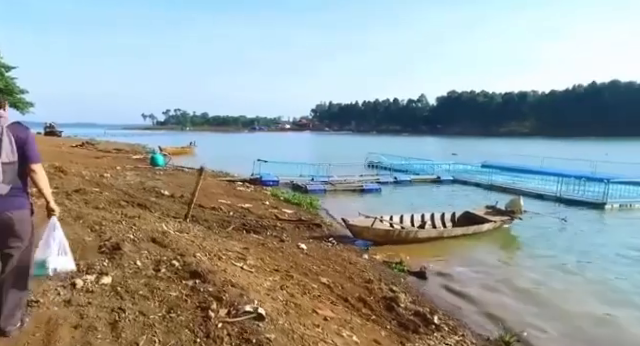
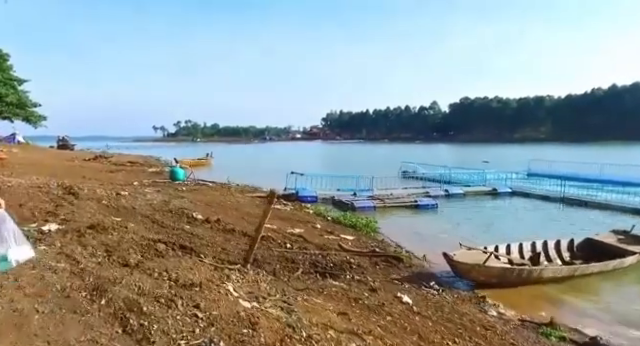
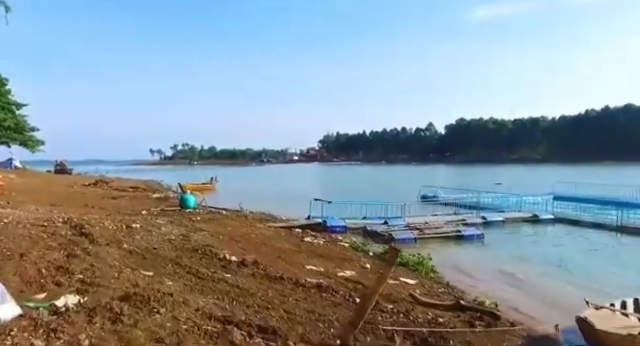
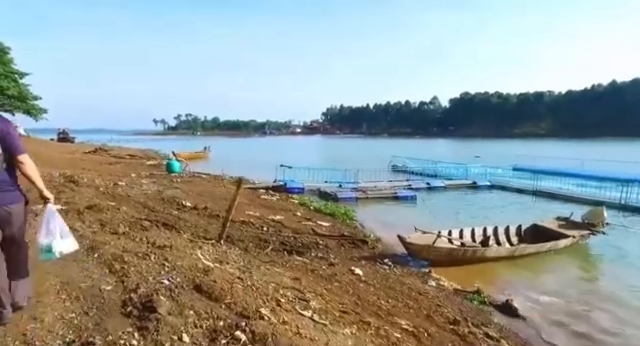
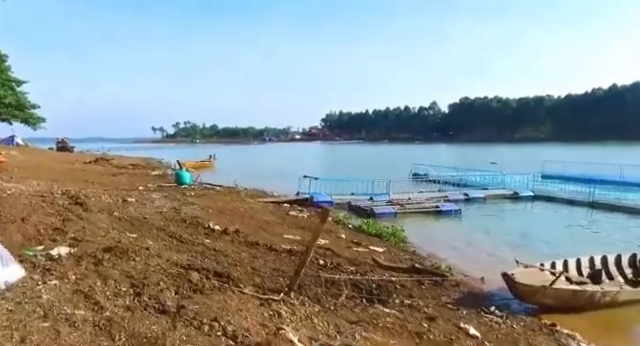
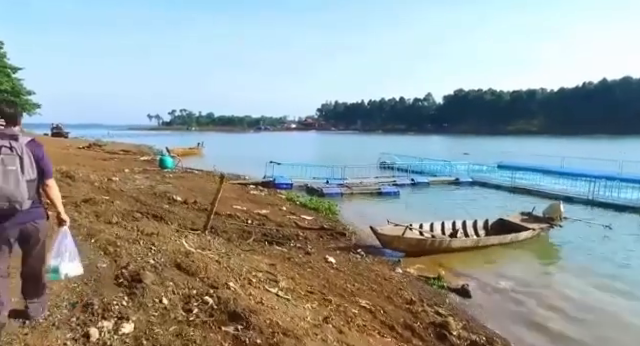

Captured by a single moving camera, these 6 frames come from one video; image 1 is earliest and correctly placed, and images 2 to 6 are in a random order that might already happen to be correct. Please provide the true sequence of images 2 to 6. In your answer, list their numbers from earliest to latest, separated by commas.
6, 4, 2, 5, 3
